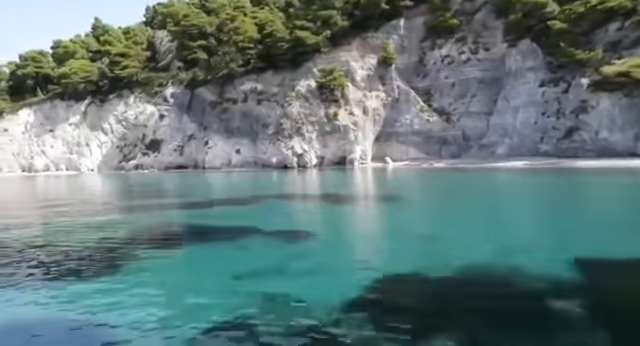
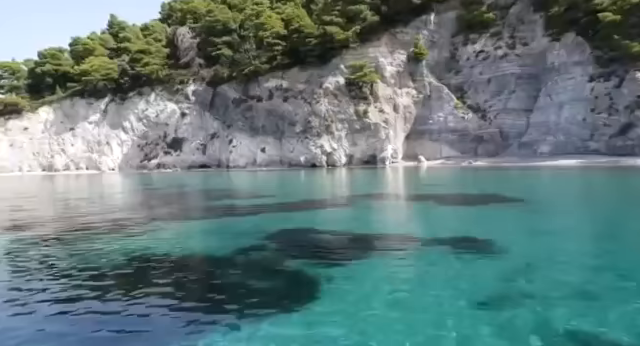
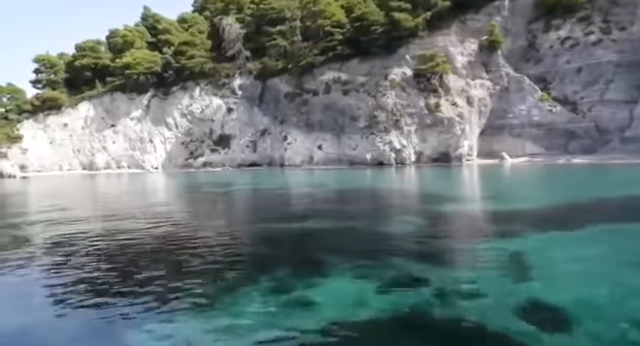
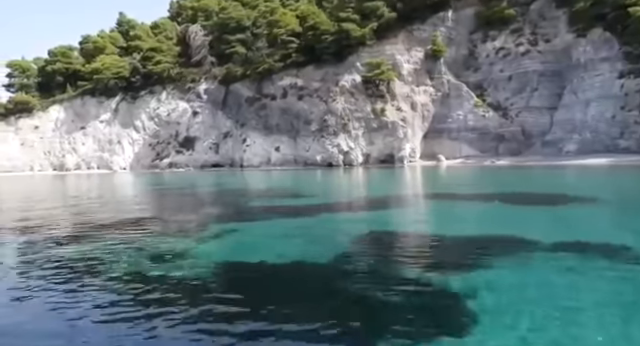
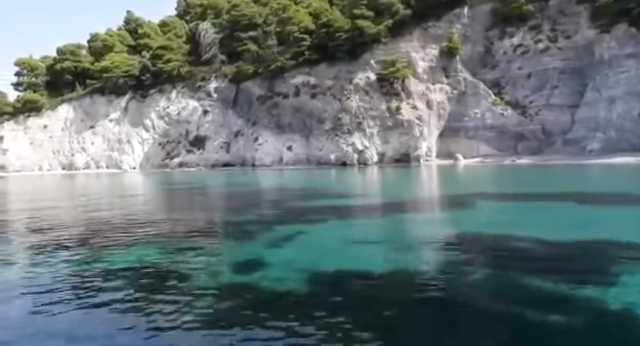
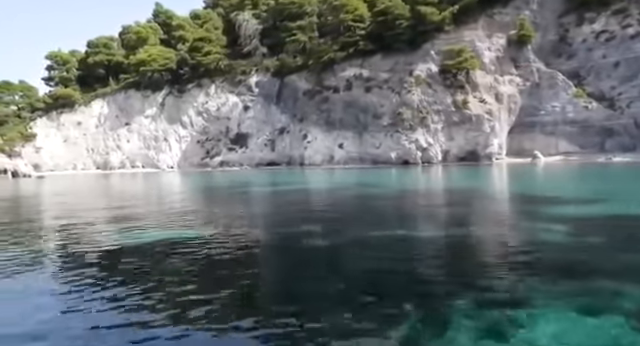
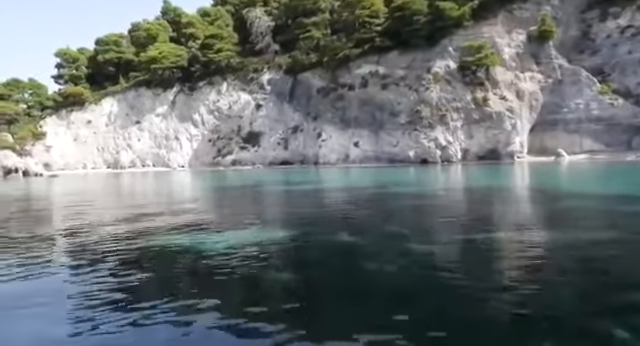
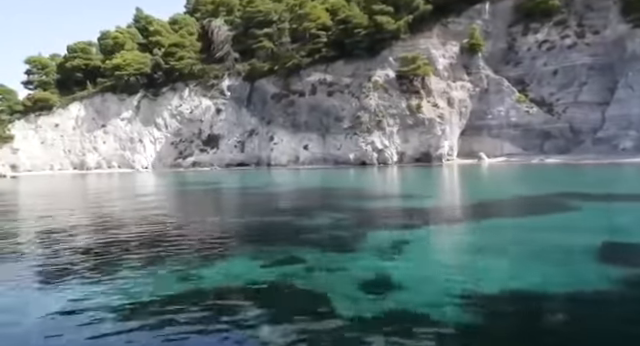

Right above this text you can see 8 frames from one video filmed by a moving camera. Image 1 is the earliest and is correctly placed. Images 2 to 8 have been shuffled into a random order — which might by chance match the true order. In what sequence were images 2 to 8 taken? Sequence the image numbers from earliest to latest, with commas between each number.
2, 4, 5, 8, 3, 6, 7
